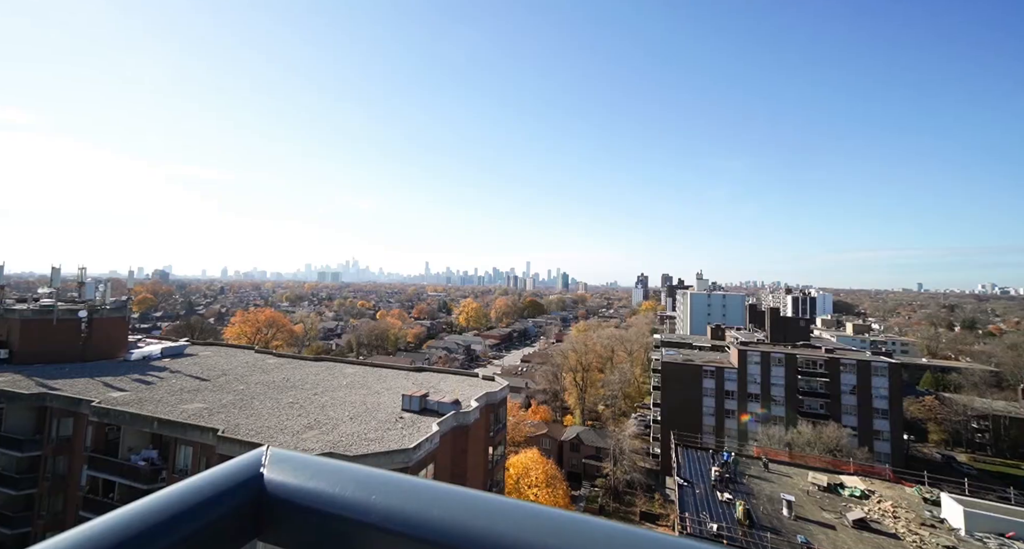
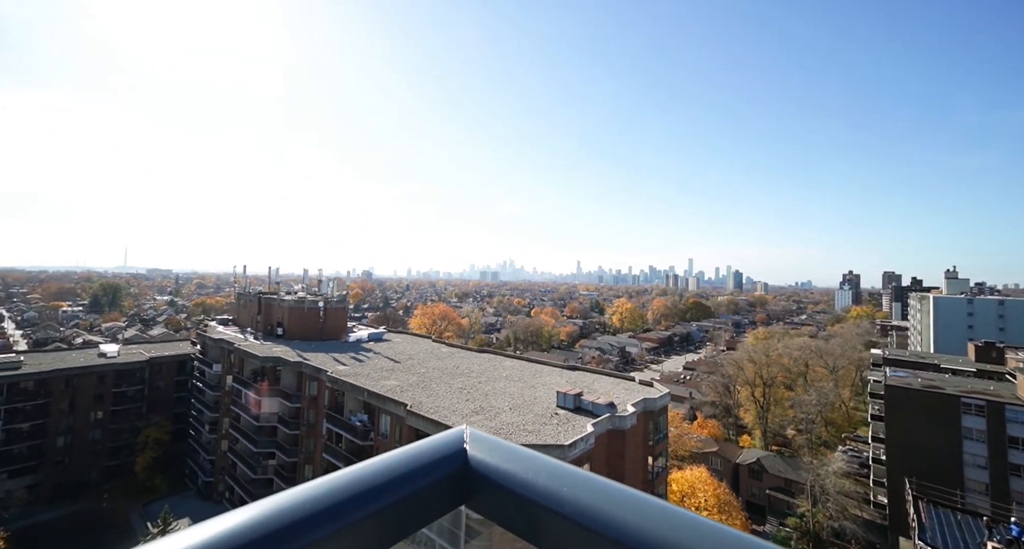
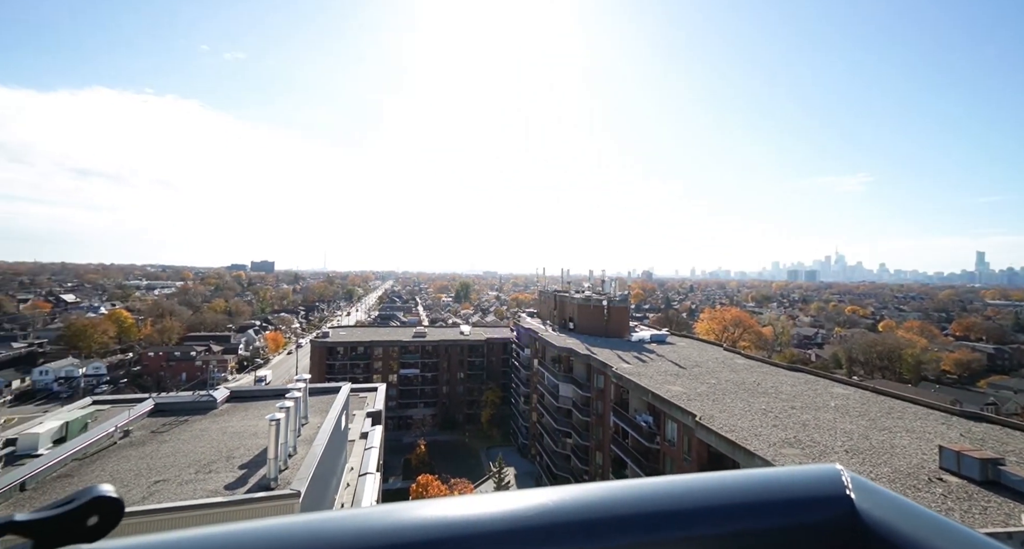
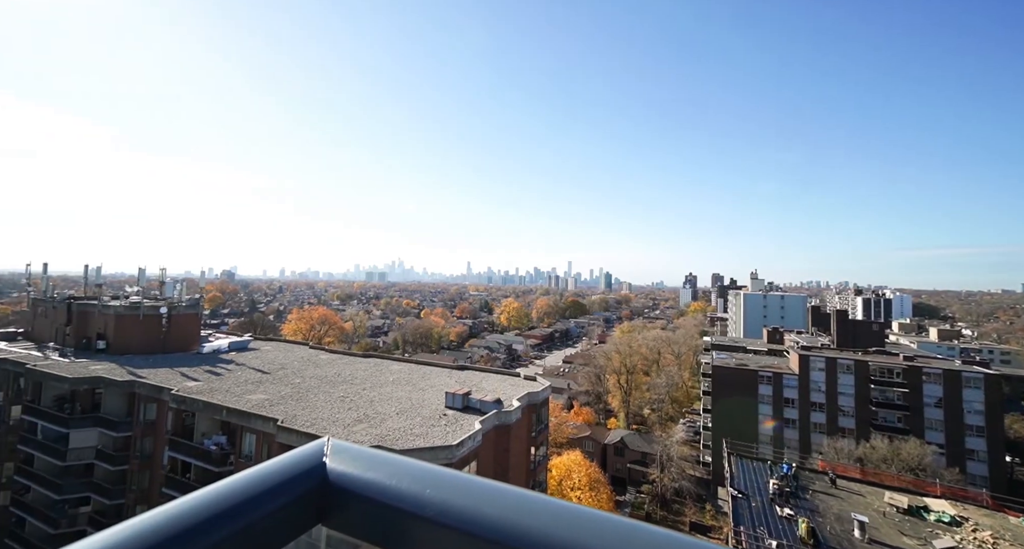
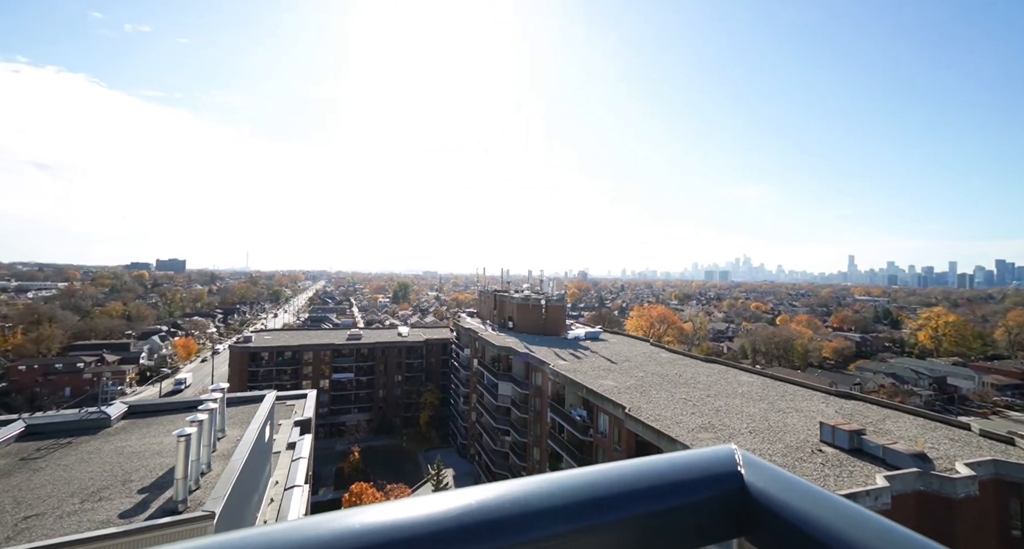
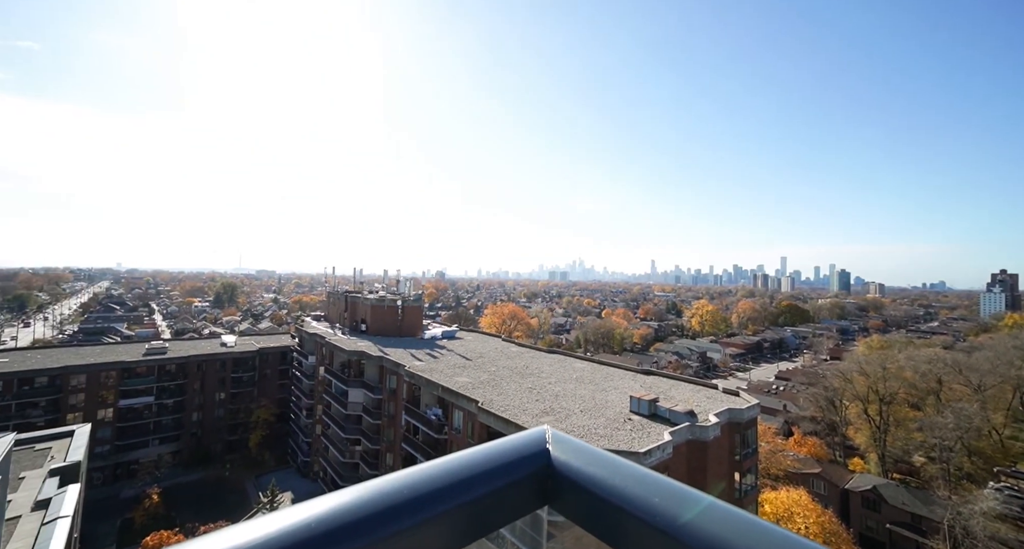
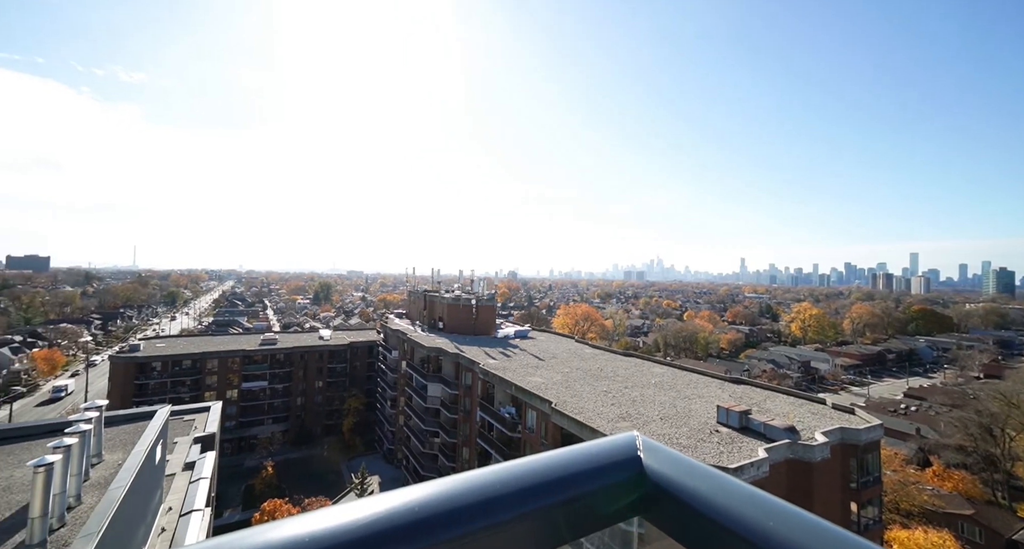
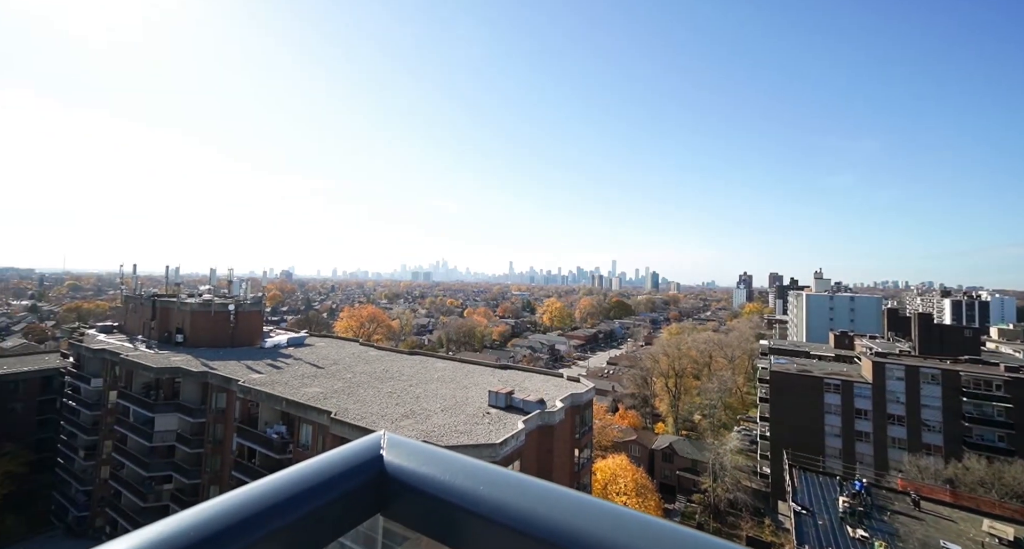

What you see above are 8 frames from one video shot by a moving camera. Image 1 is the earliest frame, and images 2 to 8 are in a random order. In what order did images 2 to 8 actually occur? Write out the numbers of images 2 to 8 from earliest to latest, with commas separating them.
4, 8, 2, 6, 7, 5, 3
